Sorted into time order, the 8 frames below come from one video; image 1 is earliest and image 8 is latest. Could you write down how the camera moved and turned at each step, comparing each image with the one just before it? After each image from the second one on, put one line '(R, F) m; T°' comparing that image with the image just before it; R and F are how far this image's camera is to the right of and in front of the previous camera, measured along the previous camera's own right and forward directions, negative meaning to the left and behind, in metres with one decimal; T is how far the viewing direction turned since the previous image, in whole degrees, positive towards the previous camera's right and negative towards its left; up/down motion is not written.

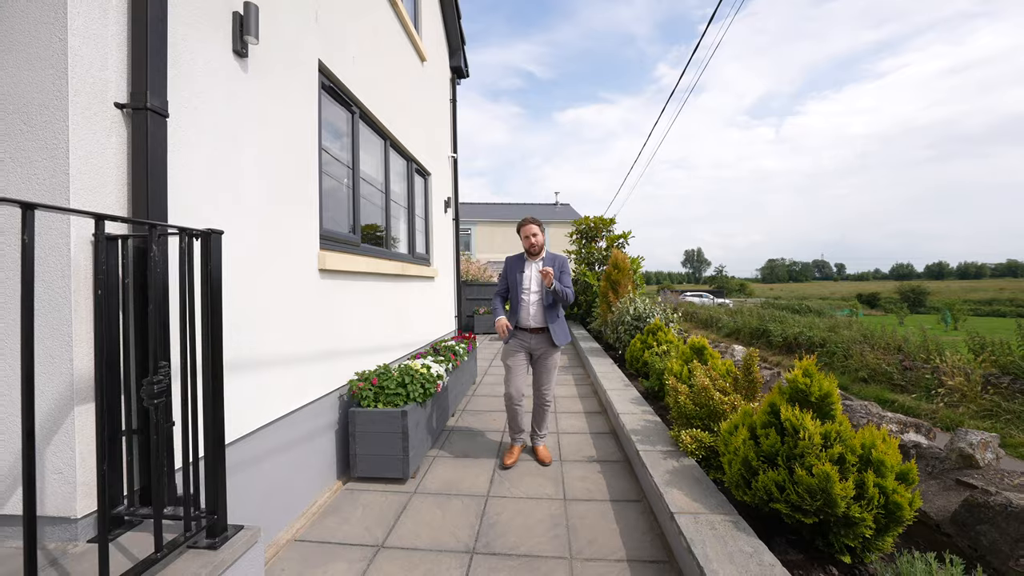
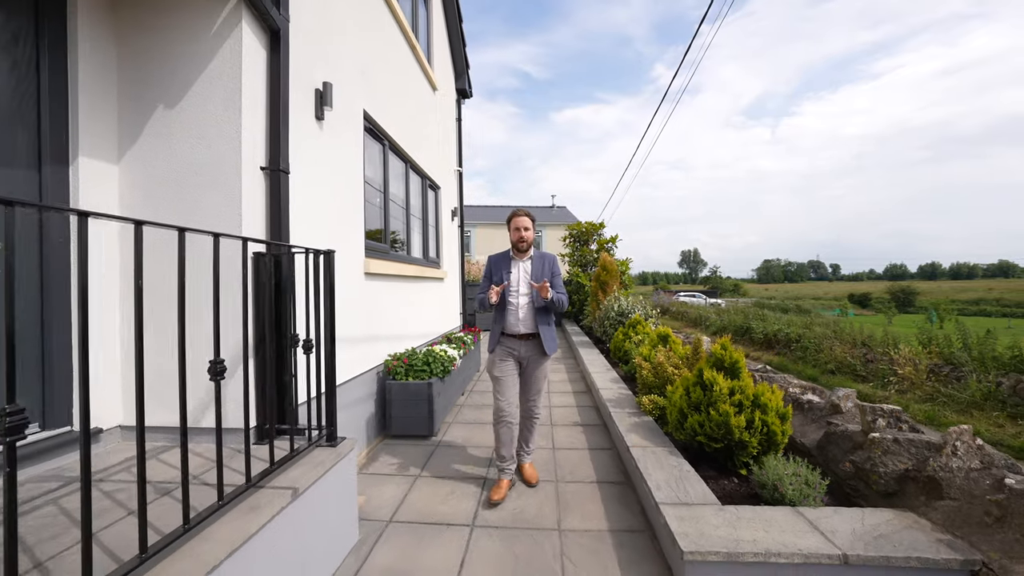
(0.0, -0.8) m; 0°
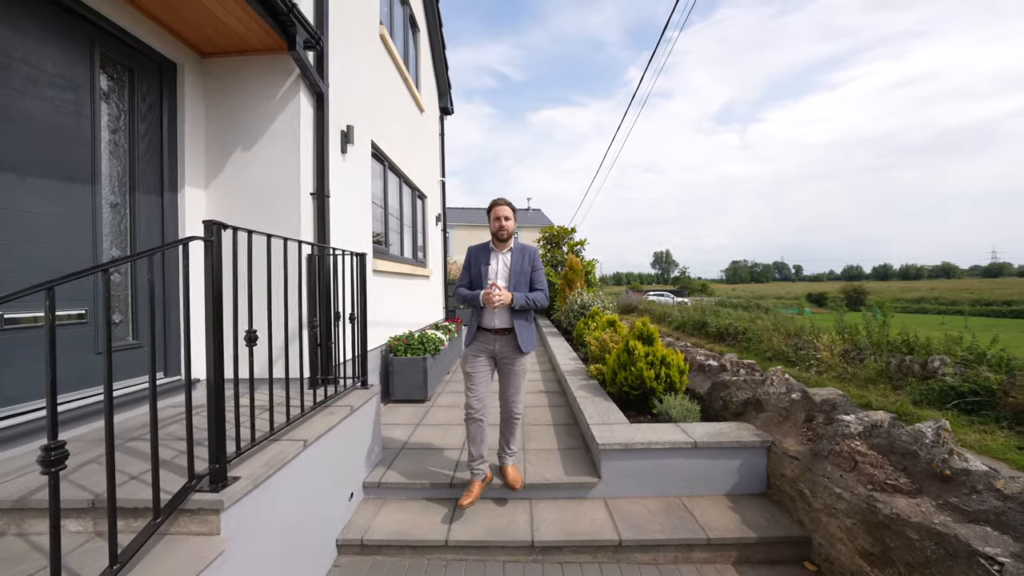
(0.0, -1.0) m; +3°
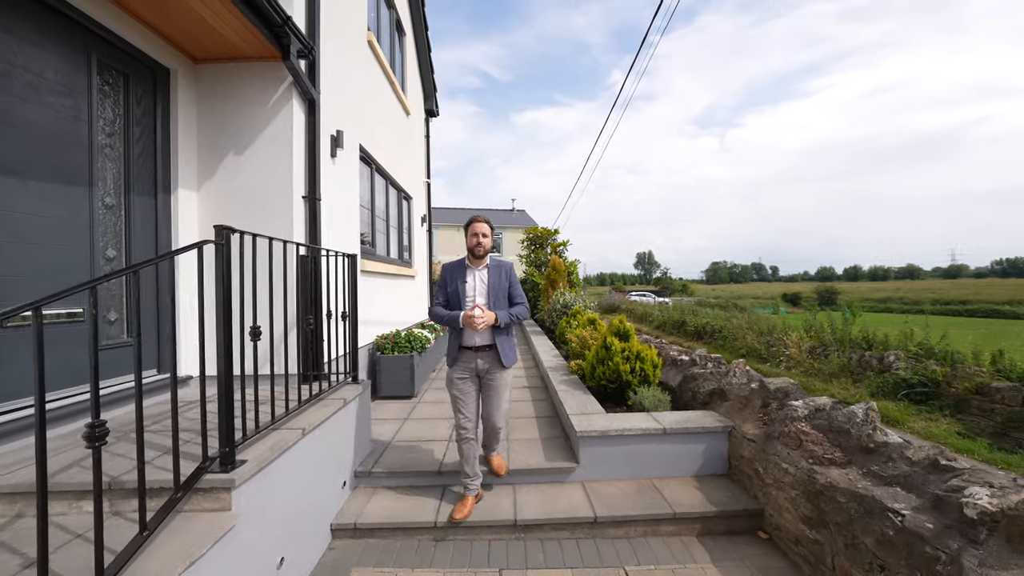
(0.0, -0.2) m; +2°
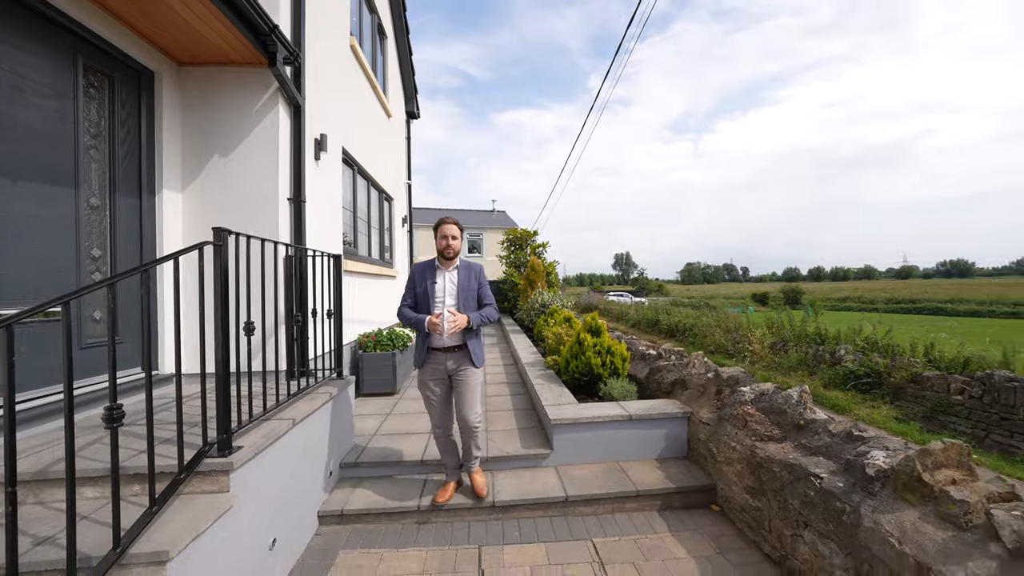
(0.0, -0.2) m; +3°
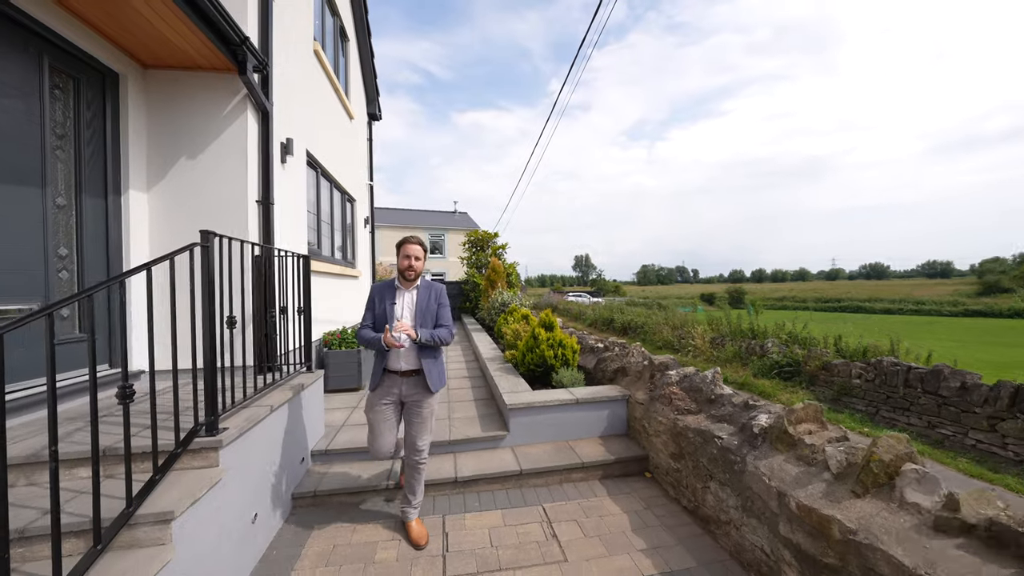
(0.0, -0.4) m; +6°
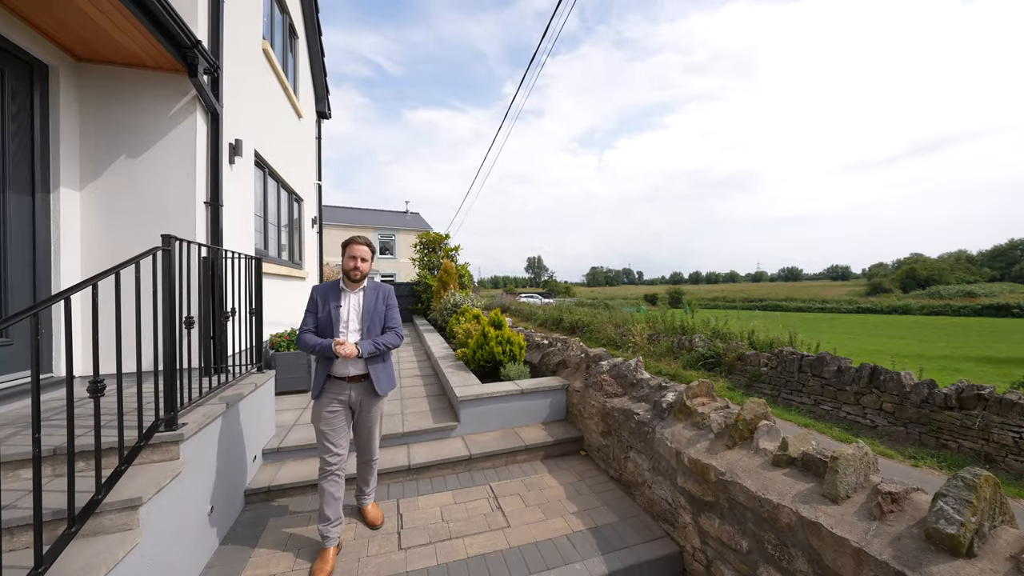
(0.0, -0.3) m; +7°
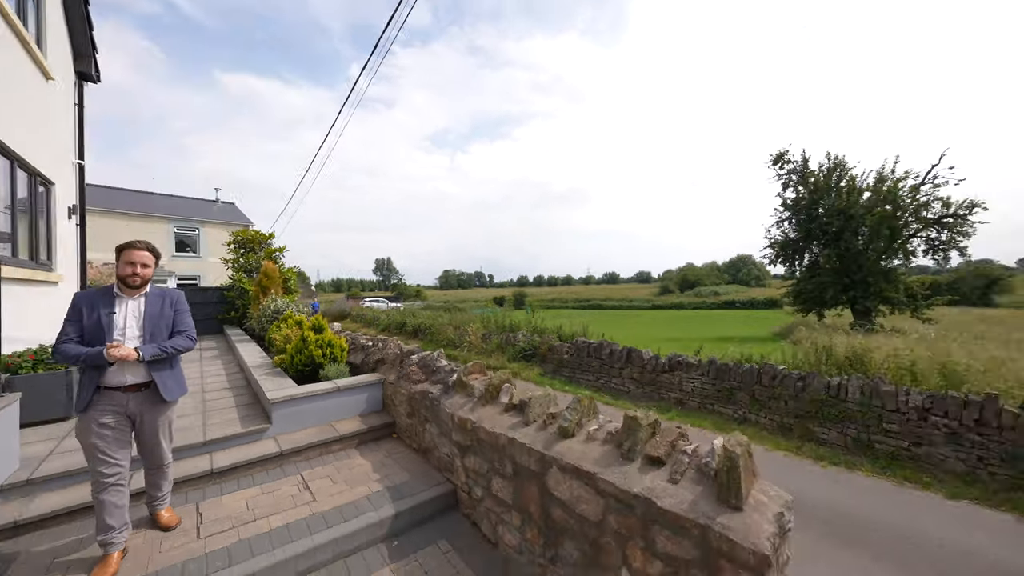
(+0.3, -0.7) m; +22°
